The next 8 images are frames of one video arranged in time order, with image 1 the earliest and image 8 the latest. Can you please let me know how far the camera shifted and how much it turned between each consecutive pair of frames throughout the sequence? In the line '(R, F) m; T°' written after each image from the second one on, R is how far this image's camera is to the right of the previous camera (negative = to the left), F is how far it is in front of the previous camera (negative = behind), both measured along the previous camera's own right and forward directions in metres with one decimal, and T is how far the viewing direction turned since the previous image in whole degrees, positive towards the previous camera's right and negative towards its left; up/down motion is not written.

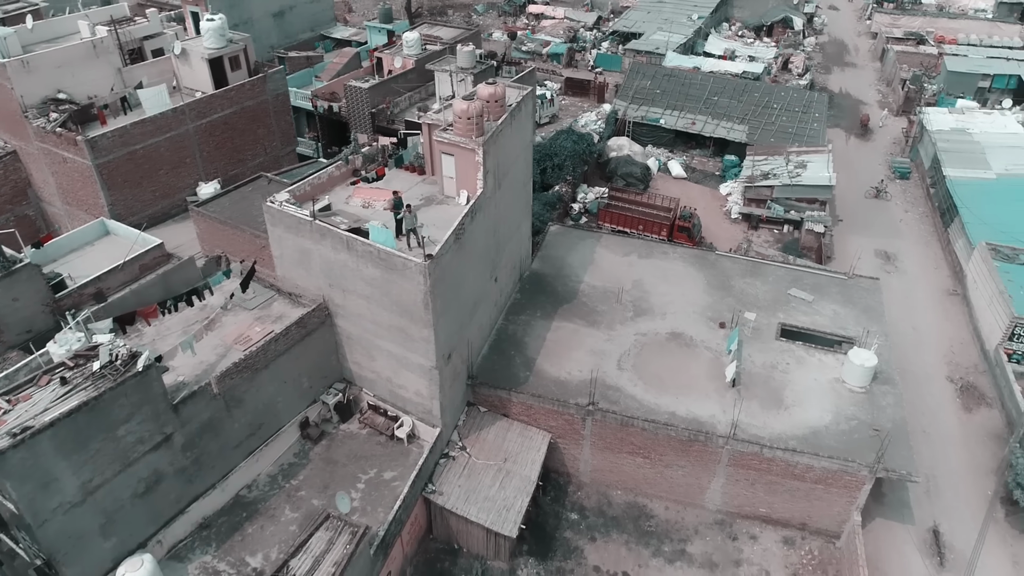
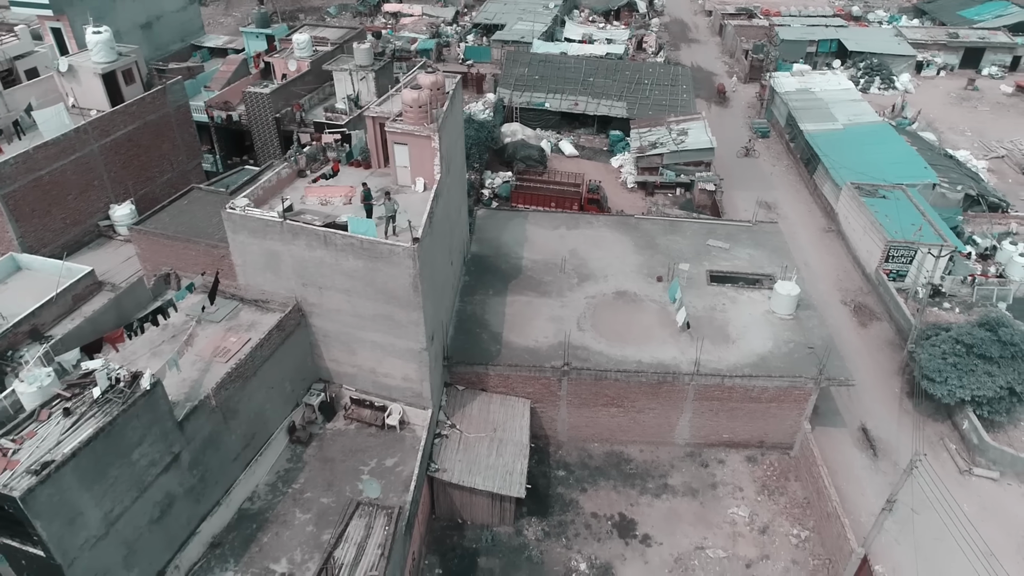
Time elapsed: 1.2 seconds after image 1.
(-3.6, -0.8) m; +11°
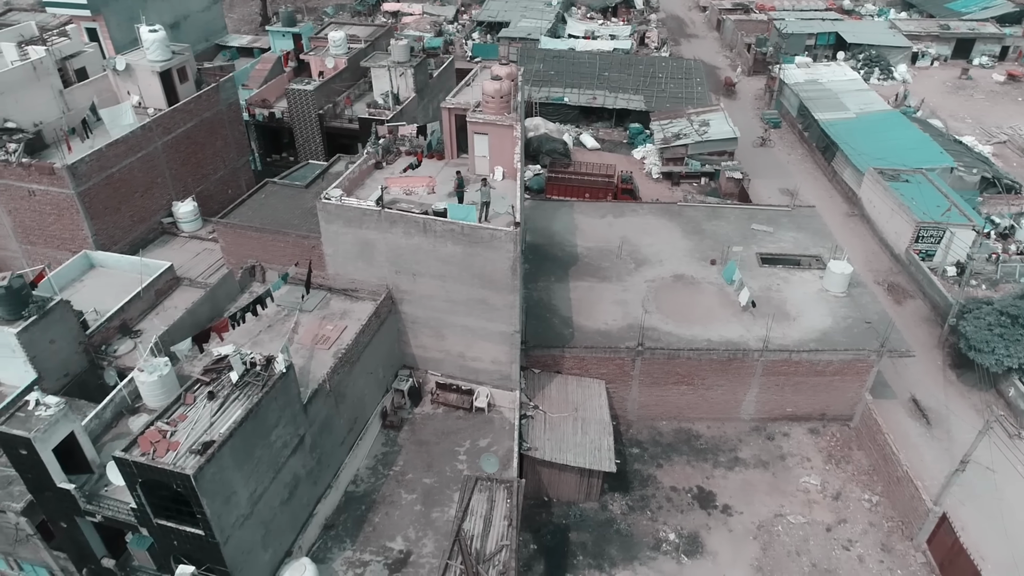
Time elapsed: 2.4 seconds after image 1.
(-3.7, -0.7) m; +2°
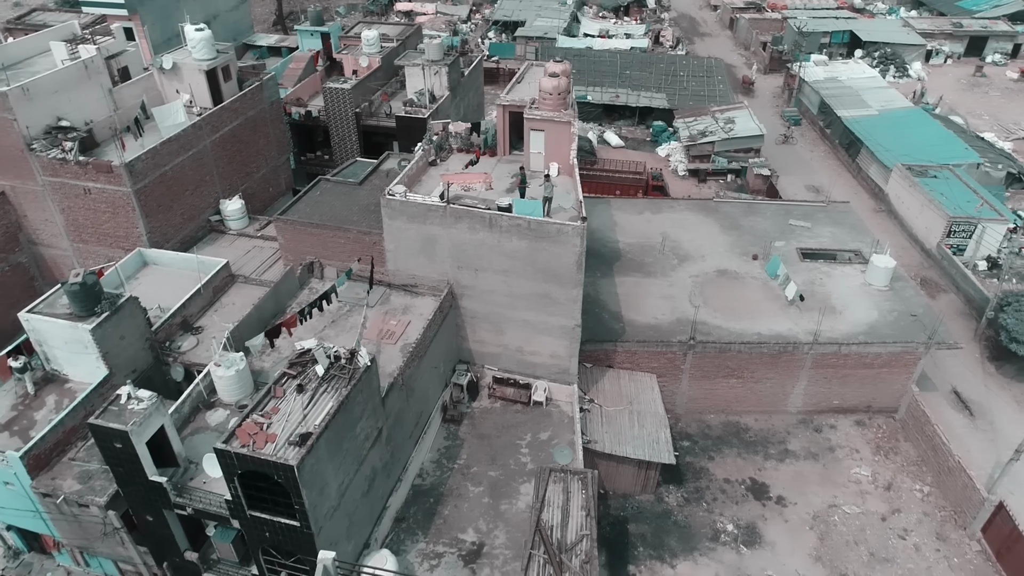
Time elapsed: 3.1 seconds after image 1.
(-2.2, -0.2) m; 0°
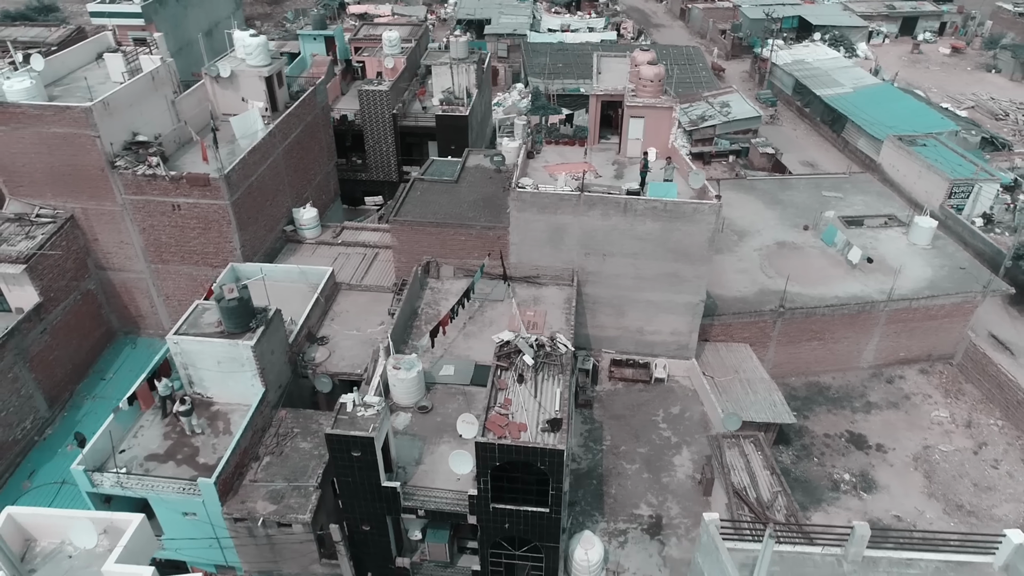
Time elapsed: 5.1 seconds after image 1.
(-7.1, 0.0) m; +7°
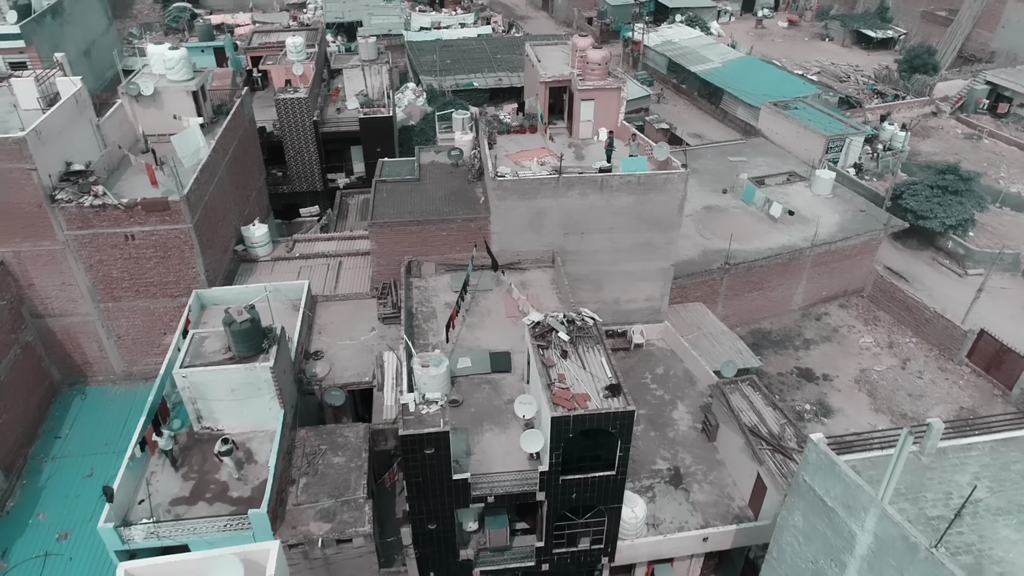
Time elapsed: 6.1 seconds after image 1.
(-4.1, -0.1) m; +11°
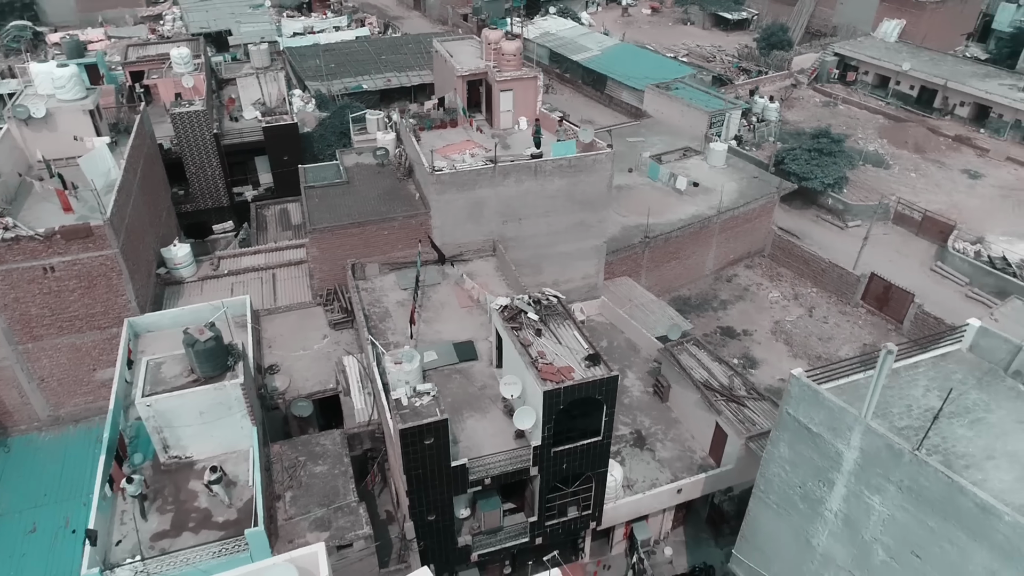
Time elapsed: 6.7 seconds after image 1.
(-2.1, -0.3) m; +9°
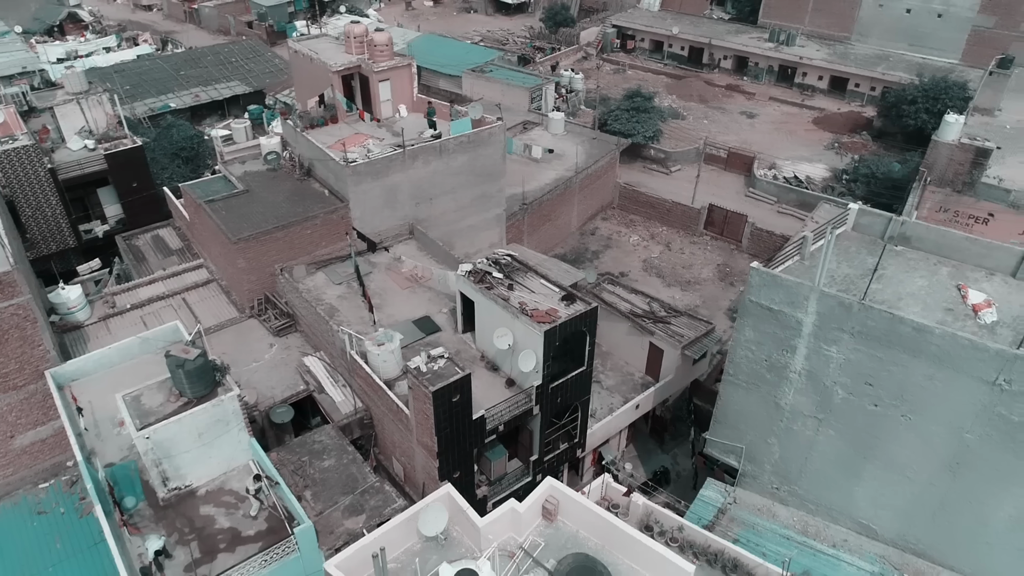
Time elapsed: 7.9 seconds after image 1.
(-4.6, -0.8) m; +16°
